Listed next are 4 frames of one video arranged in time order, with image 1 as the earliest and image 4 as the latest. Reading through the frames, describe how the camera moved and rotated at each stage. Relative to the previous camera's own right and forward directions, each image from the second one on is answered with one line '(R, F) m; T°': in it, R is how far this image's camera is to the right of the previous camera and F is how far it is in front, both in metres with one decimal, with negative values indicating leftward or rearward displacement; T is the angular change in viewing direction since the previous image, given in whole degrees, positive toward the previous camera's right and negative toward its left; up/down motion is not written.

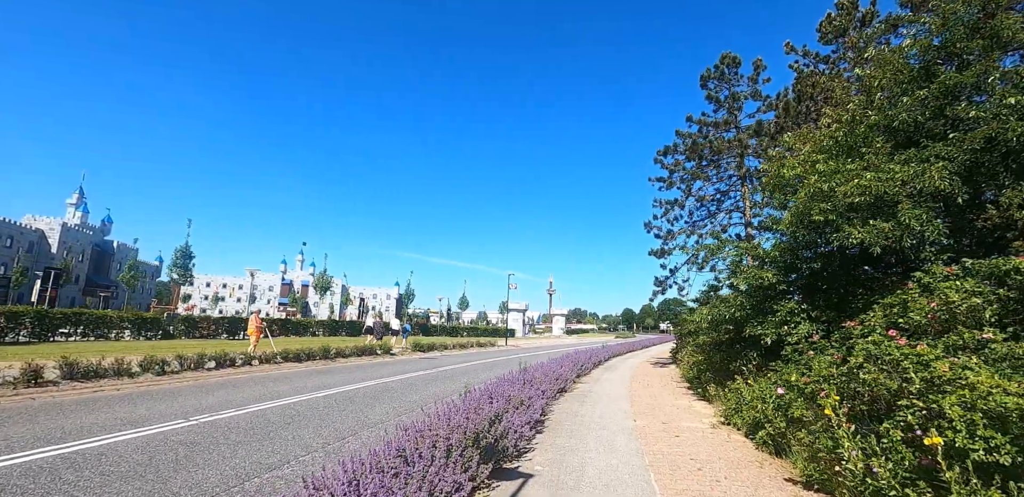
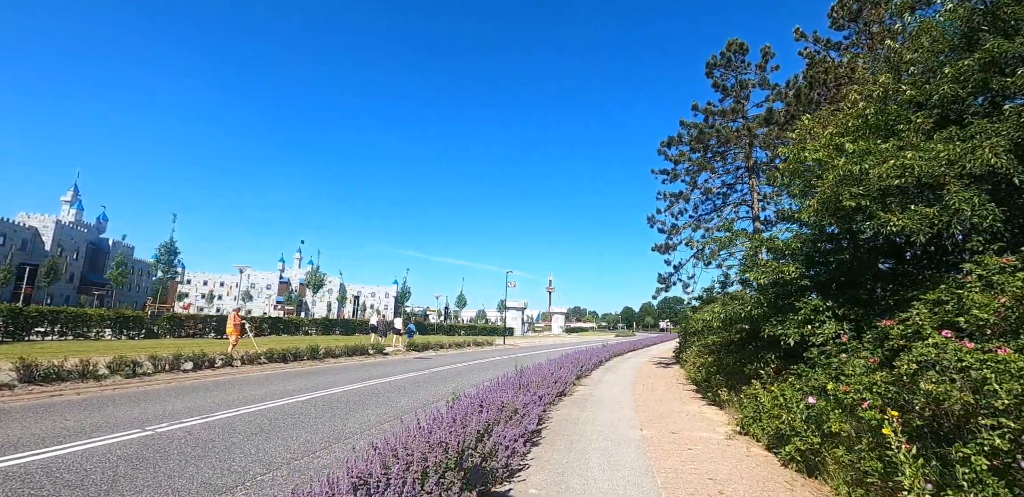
(+0.1, +0.8) m; 0°
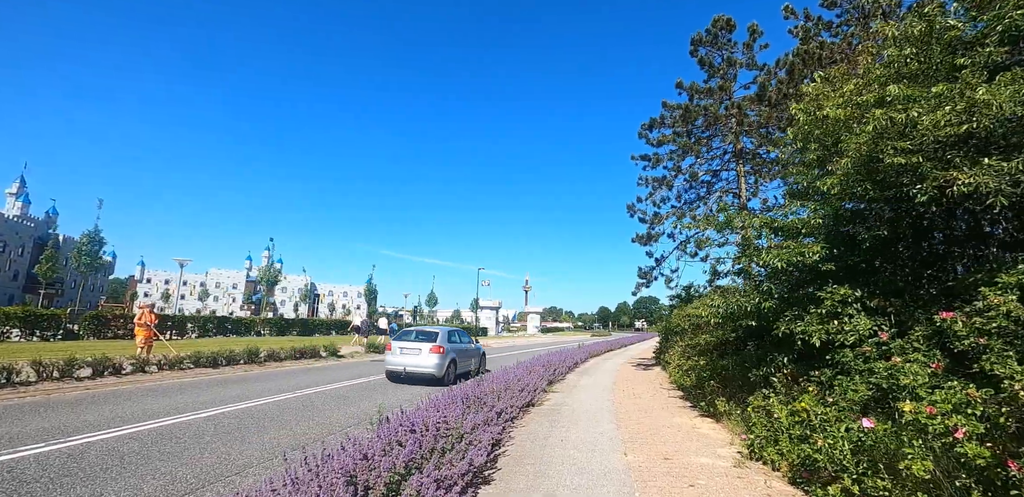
(+0.3, +1.6) m; +3°
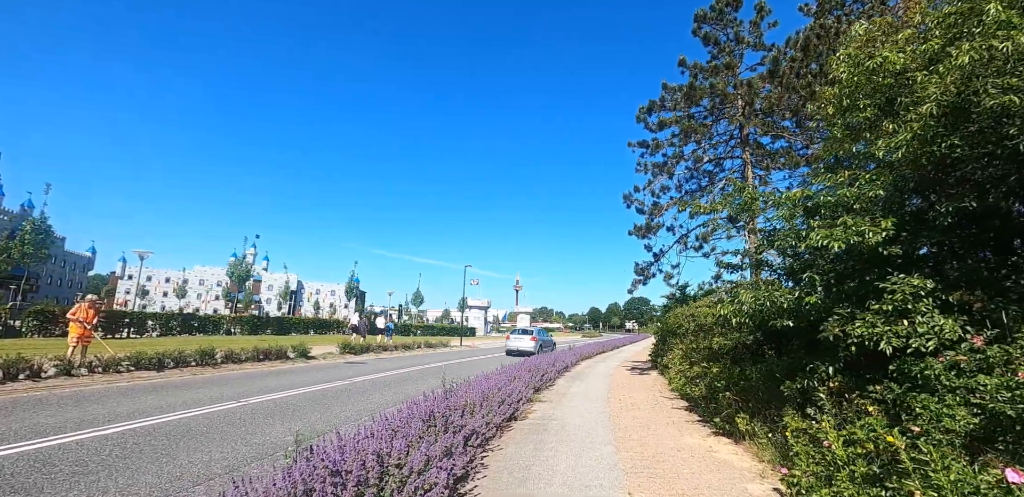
(+0.2, +1.3) m; +1°
